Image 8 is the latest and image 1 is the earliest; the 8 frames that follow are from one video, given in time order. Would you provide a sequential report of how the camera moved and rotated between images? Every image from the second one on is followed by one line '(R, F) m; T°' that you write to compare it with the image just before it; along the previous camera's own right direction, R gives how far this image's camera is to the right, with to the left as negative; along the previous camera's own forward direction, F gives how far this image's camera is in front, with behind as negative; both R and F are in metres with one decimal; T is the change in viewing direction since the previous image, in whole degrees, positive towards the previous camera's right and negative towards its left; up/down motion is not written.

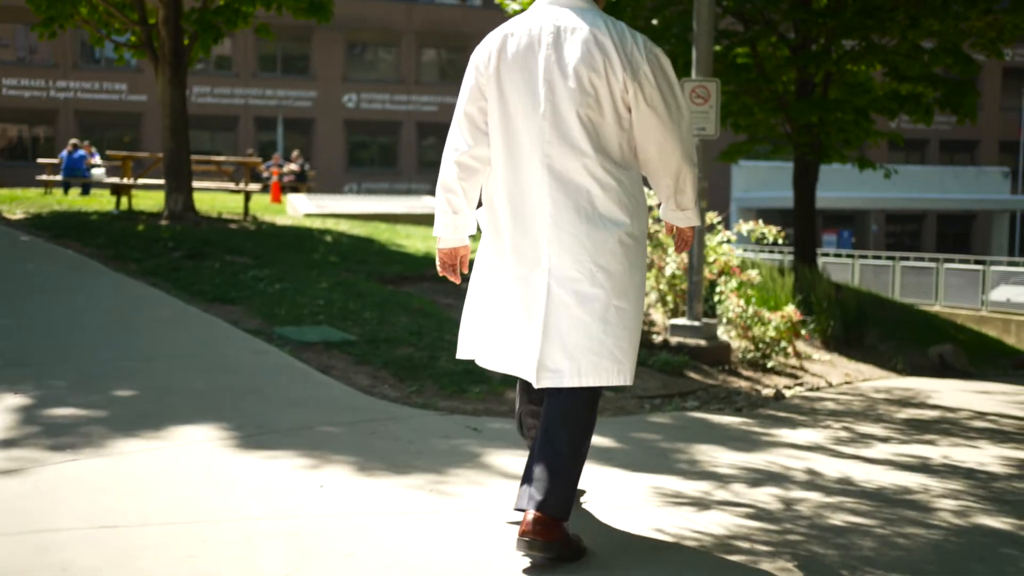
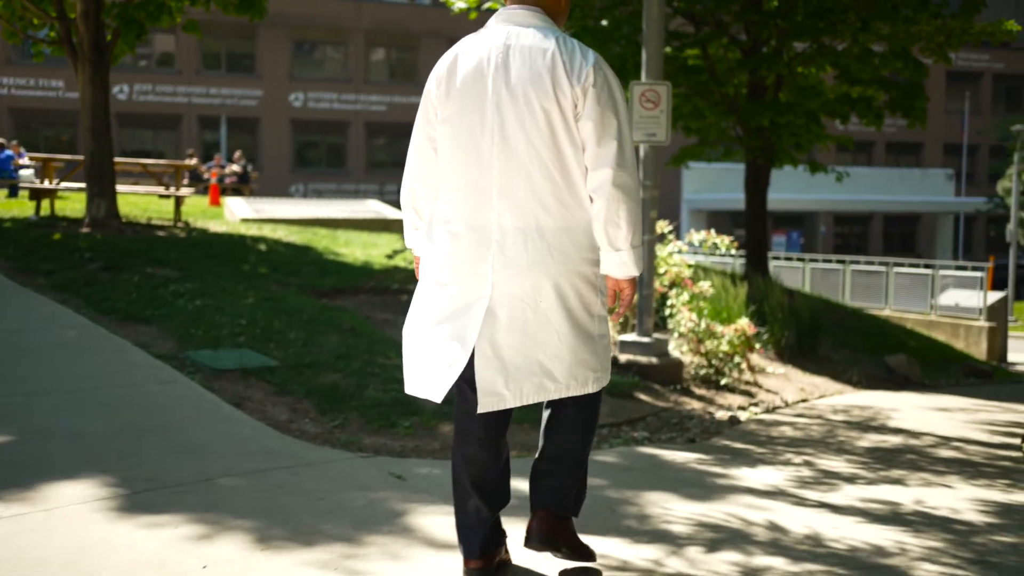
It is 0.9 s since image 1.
(+0.1, +0.6) m; +3°
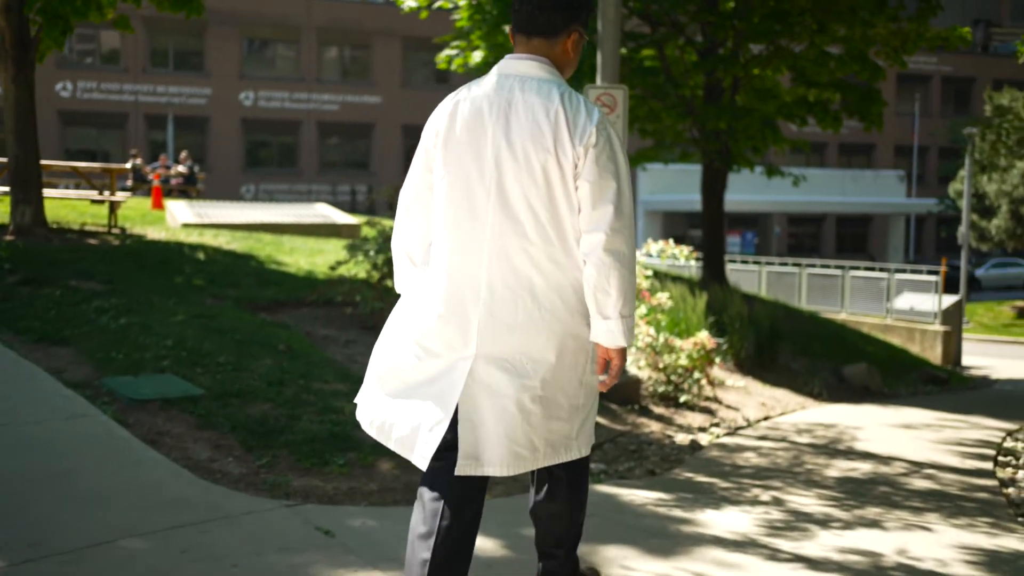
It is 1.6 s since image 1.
(+0.1, +0.5) m; +3°
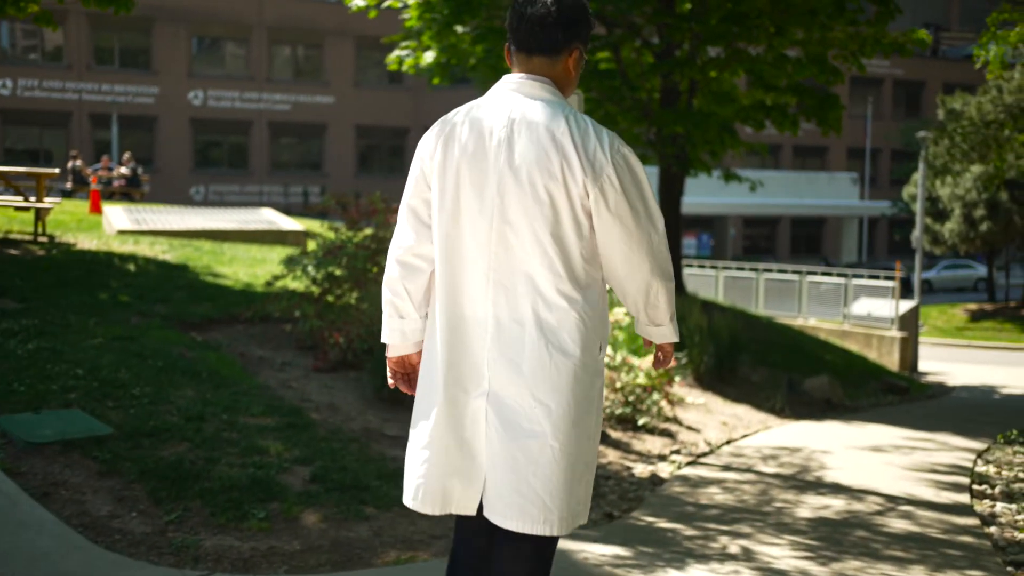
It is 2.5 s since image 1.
(+0.1, +0.6) m; +3°
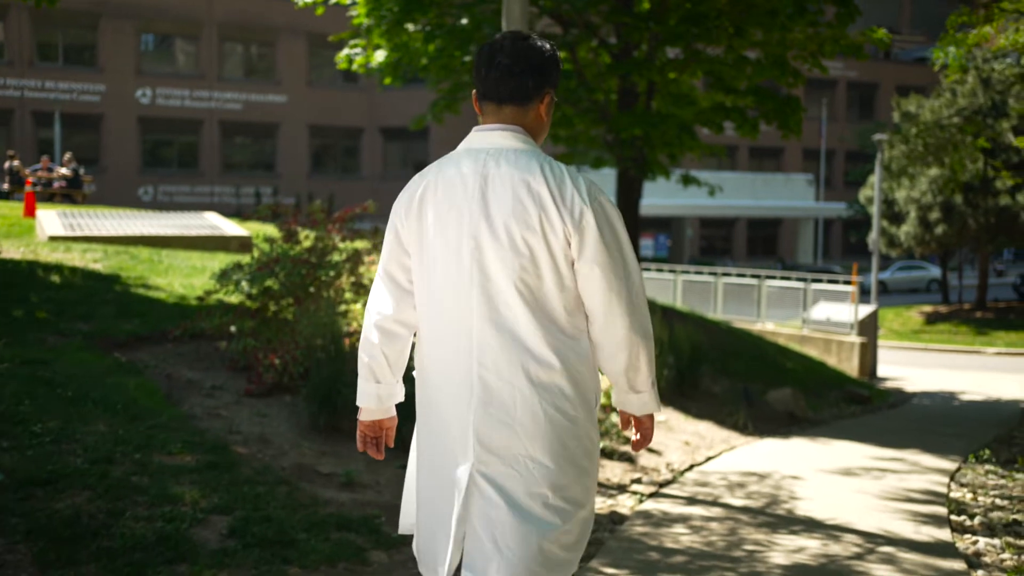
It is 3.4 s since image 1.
(+0.1, +0.6) m; +2°
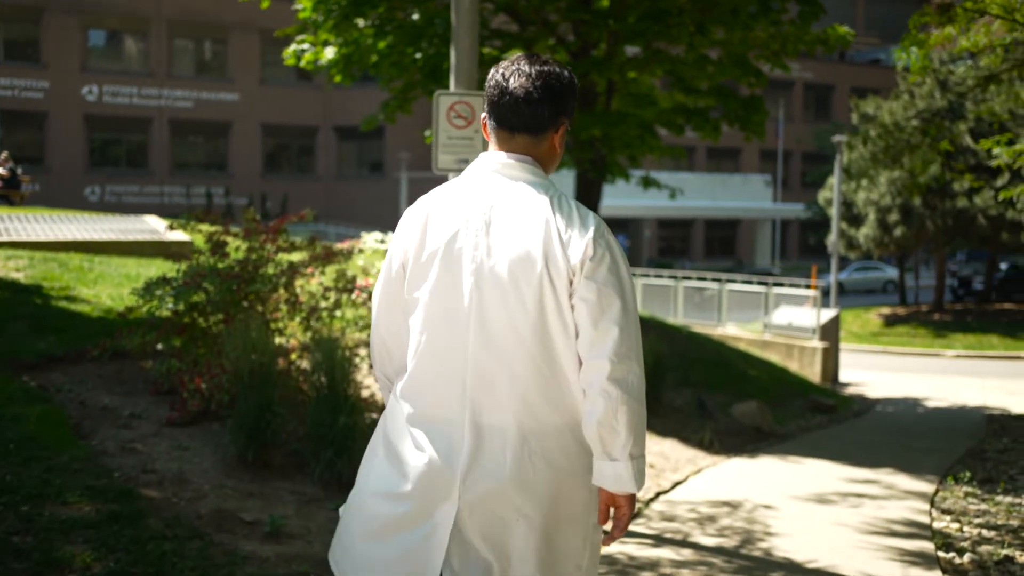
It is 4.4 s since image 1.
(+0.1, +0.6) m; +2°
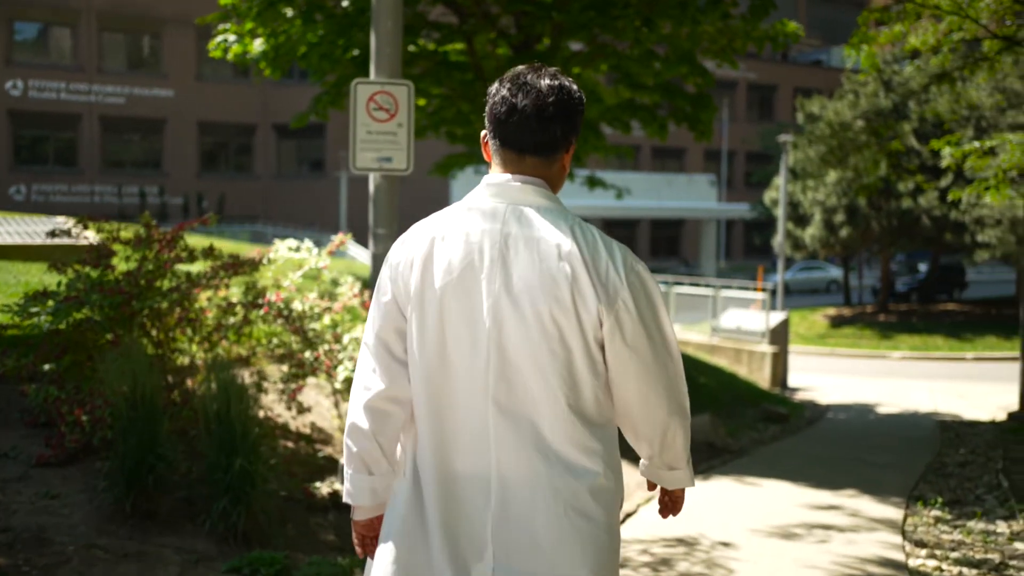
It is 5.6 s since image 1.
(+0.1, +0.8) m; +3°
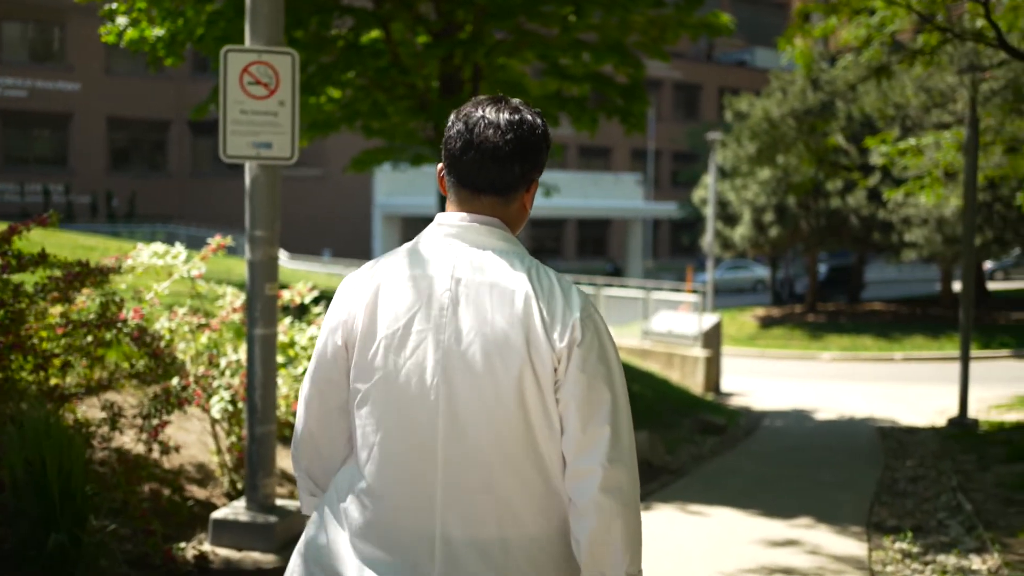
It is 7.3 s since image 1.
(+0.1, +1.1) m; +4°
